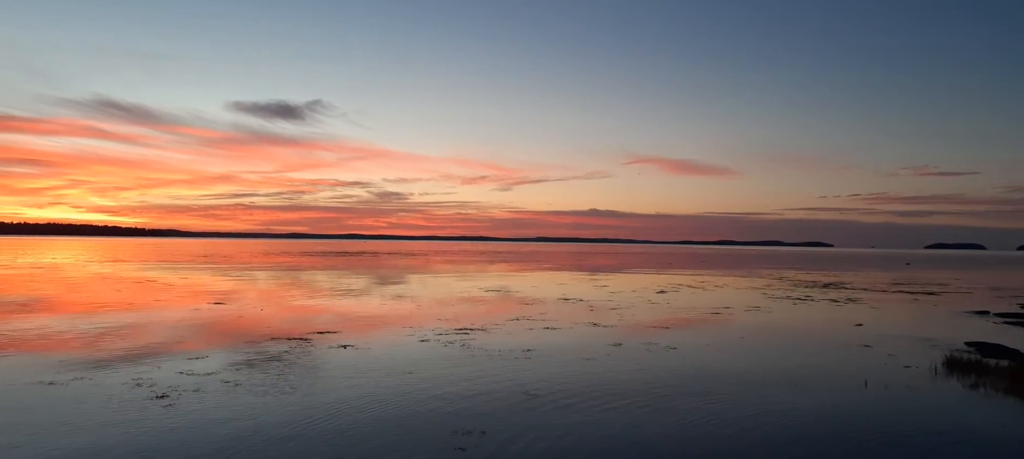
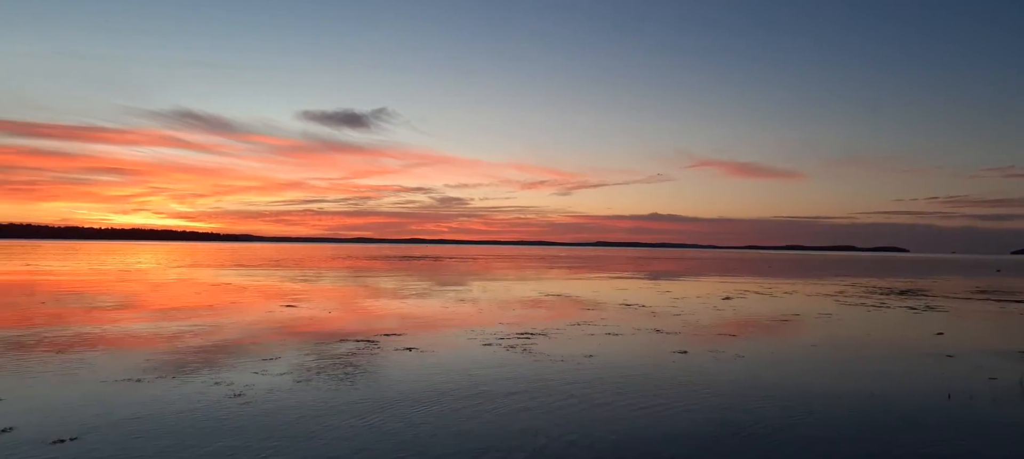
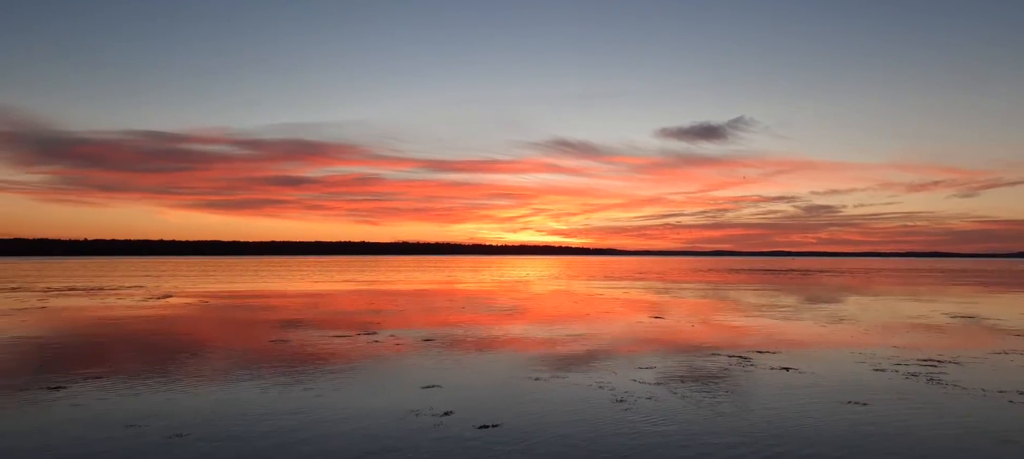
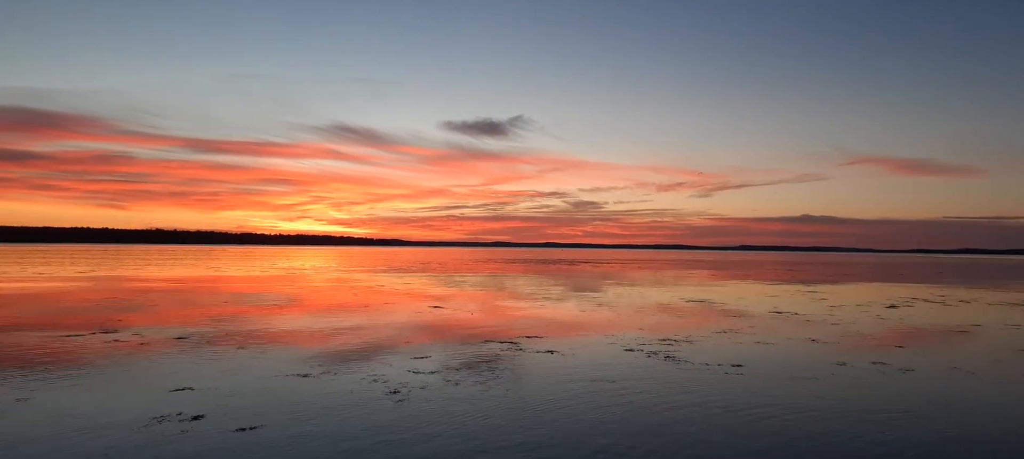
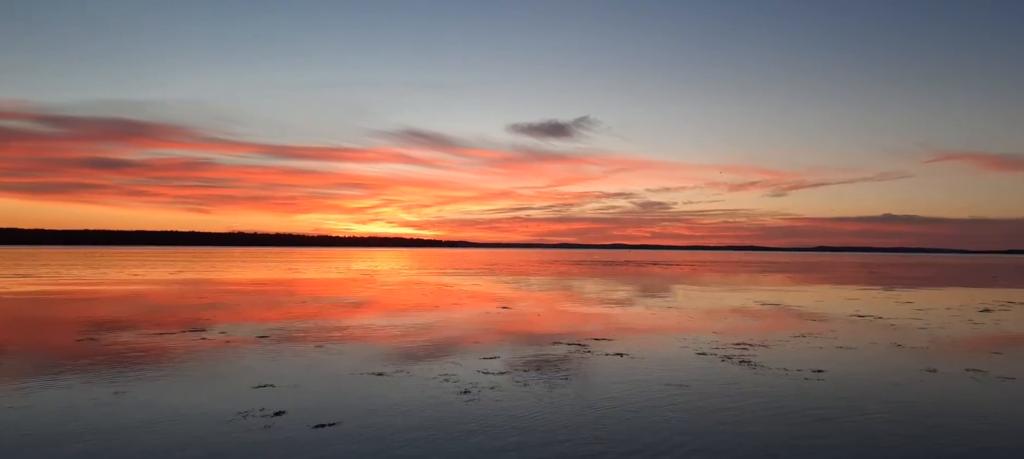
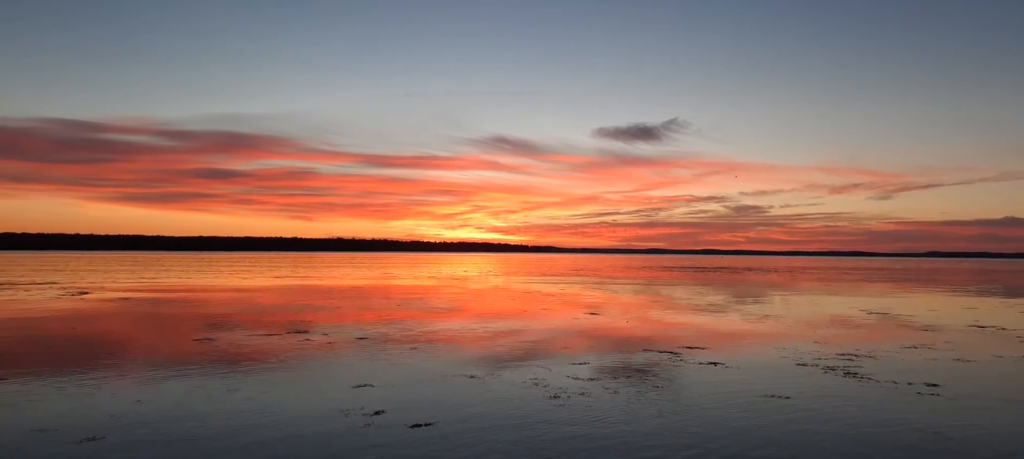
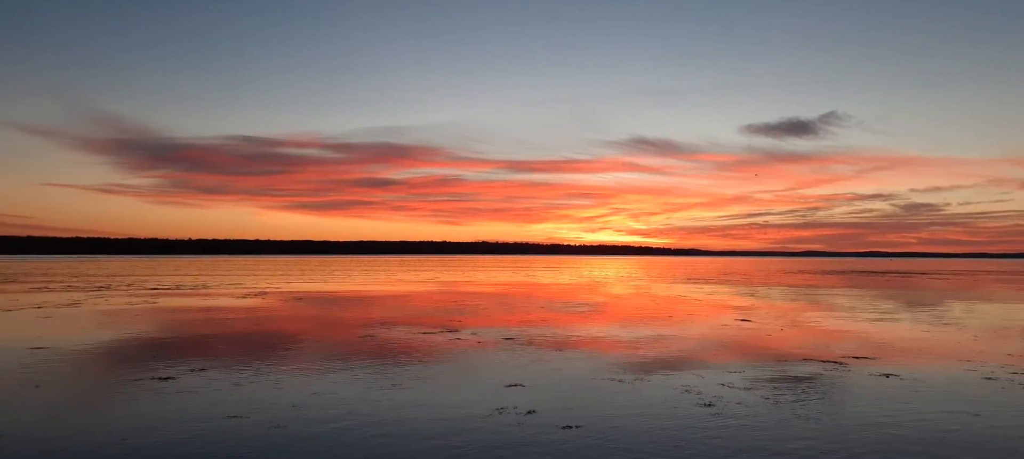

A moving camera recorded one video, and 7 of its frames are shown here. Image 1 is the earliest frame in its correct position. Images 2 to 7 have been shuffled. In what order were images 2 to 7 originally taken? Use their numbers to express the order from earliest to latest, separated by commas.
2, 4, 5, 6, 3, 7
